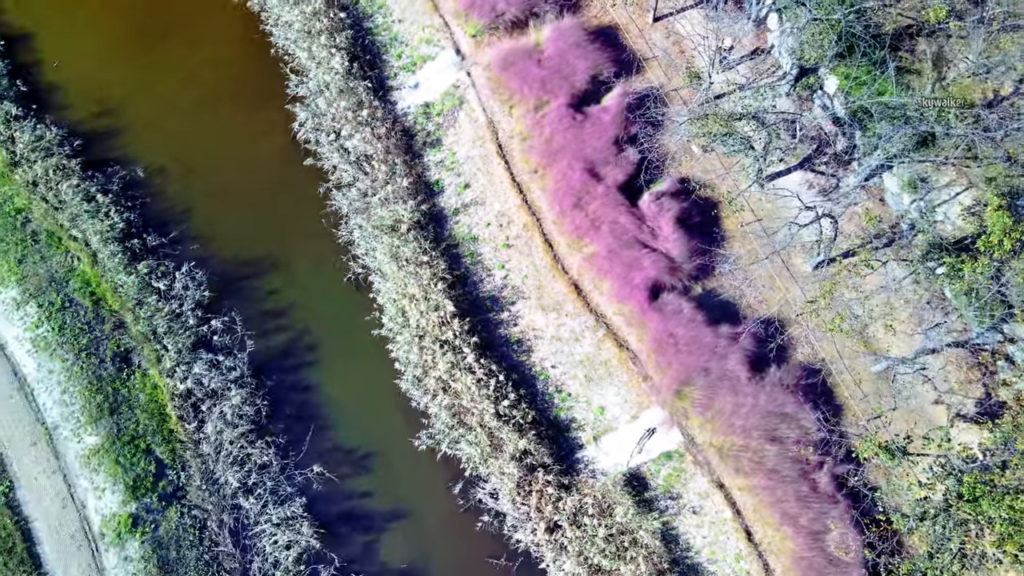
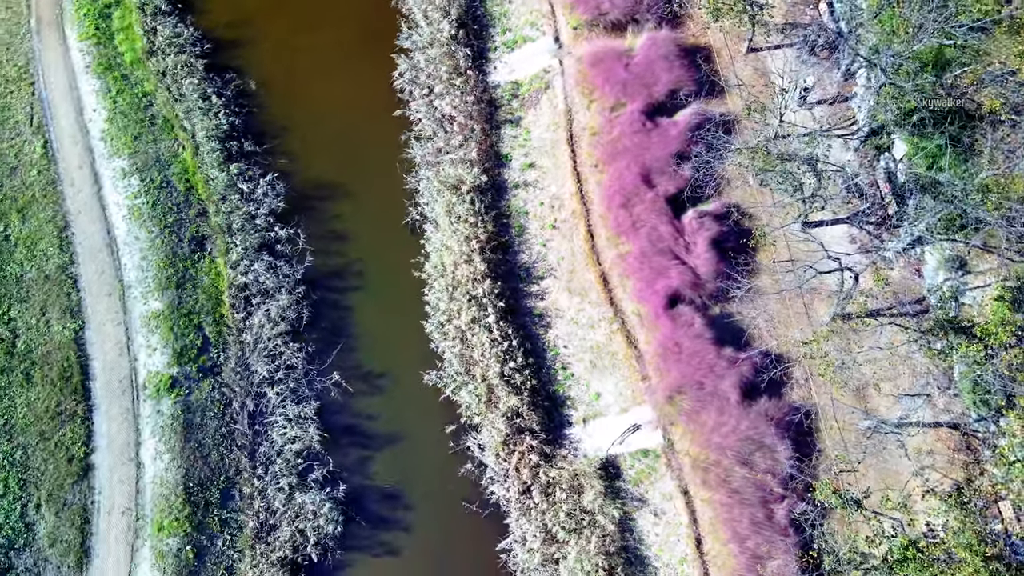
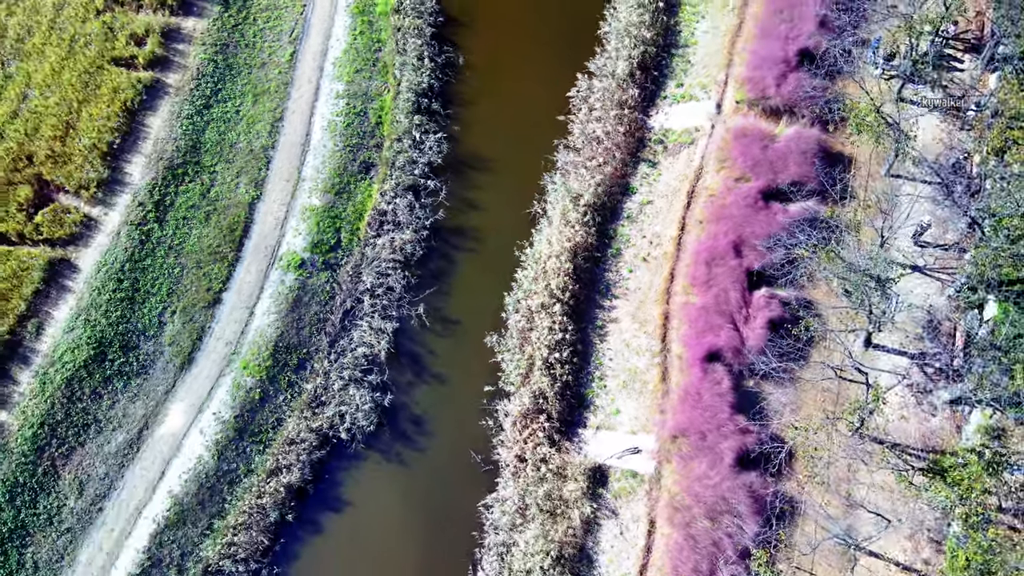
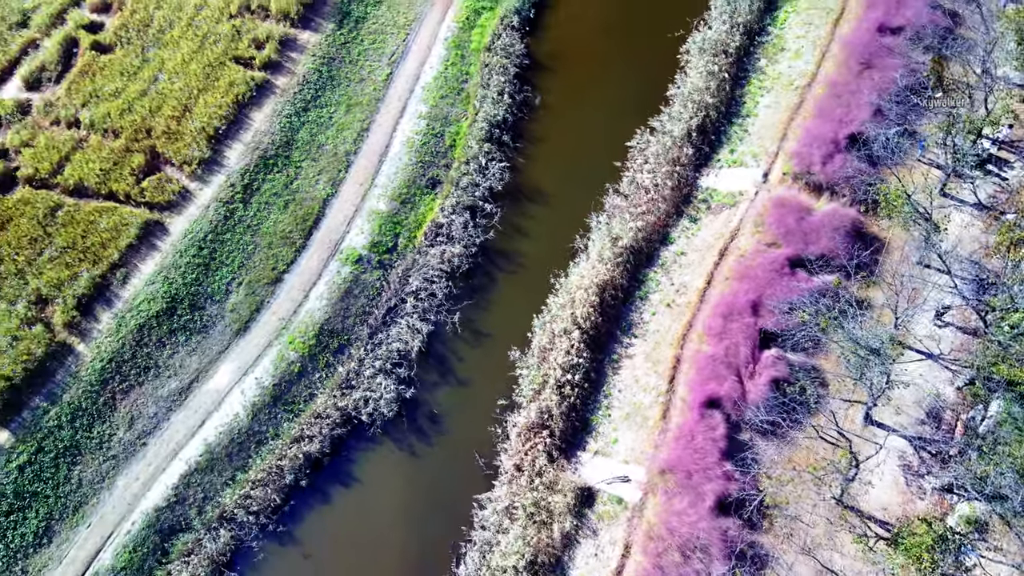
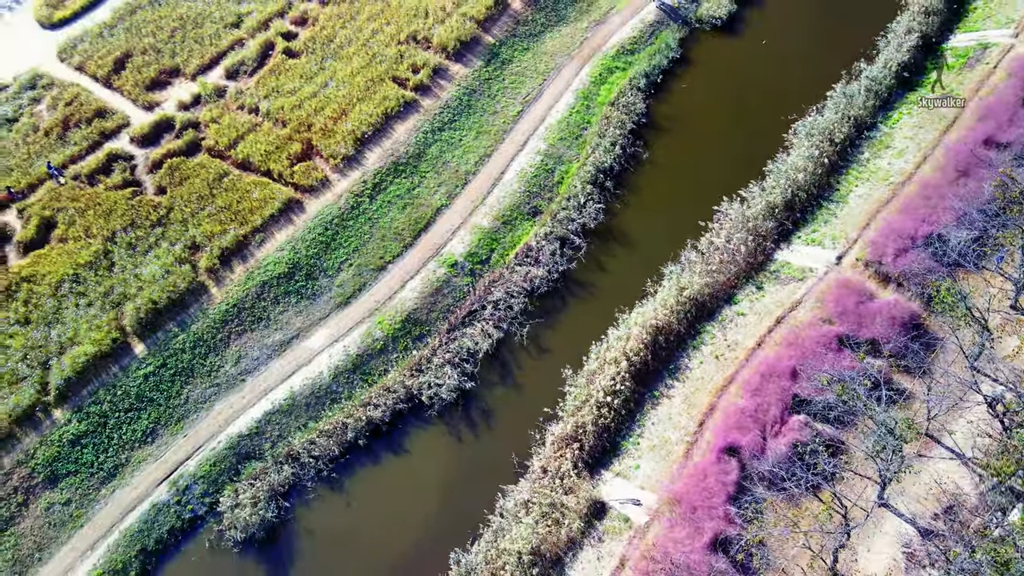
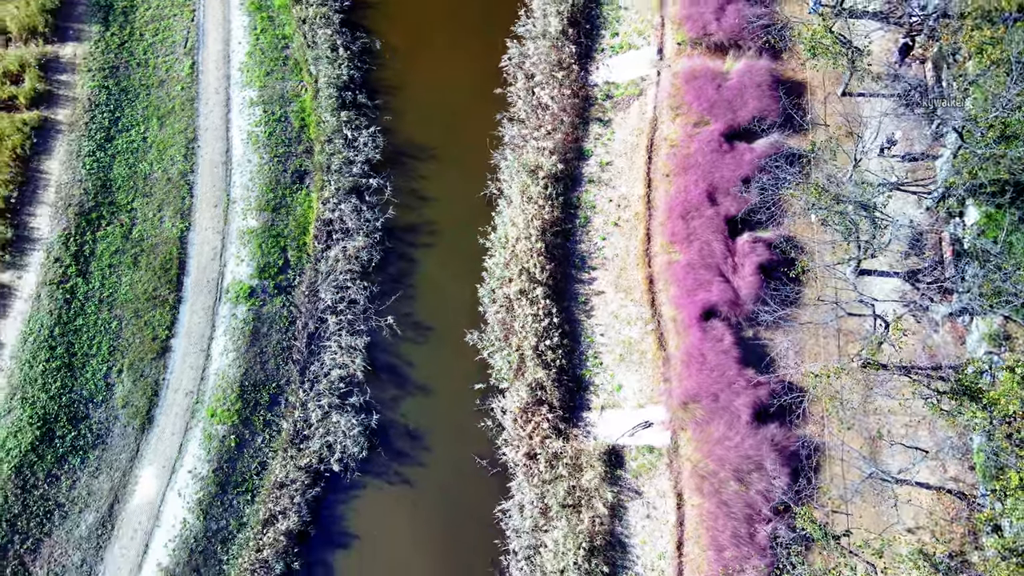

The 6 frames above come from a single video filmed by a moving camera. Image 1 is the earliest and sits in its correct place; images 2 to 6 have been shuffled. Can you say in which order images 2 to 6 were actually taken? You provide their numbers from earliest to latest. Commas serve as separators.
2, 6, 3, 4, 5
